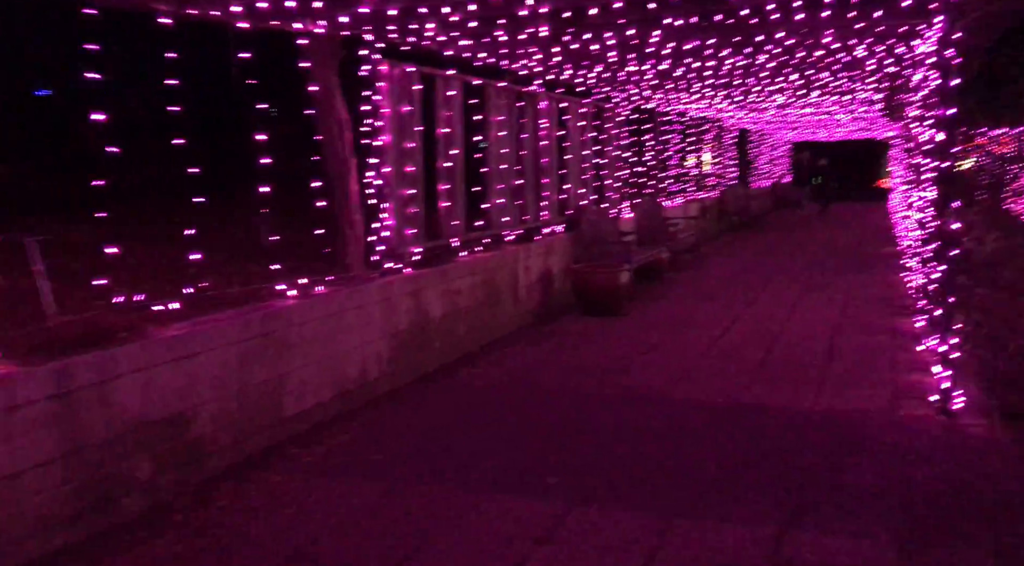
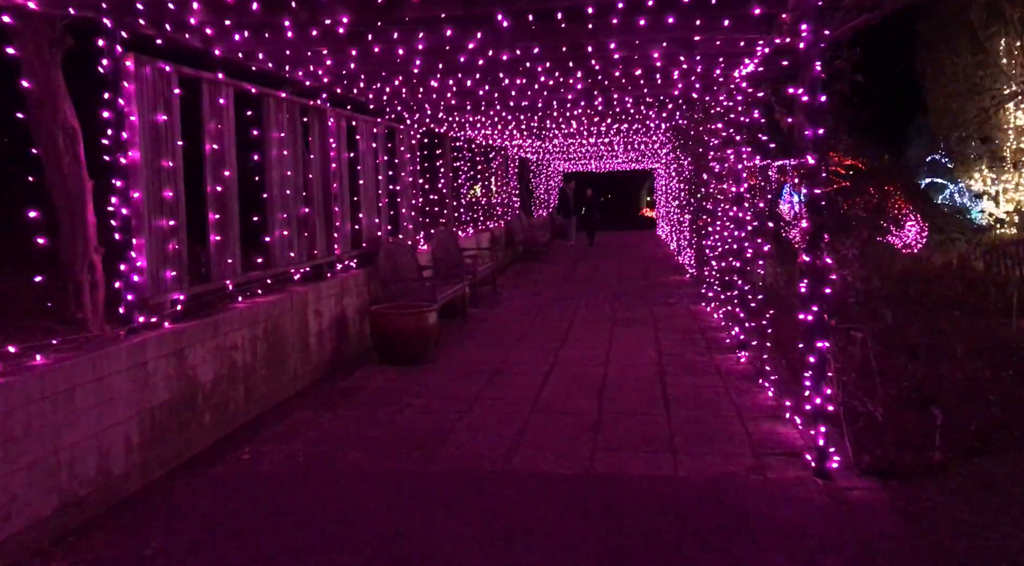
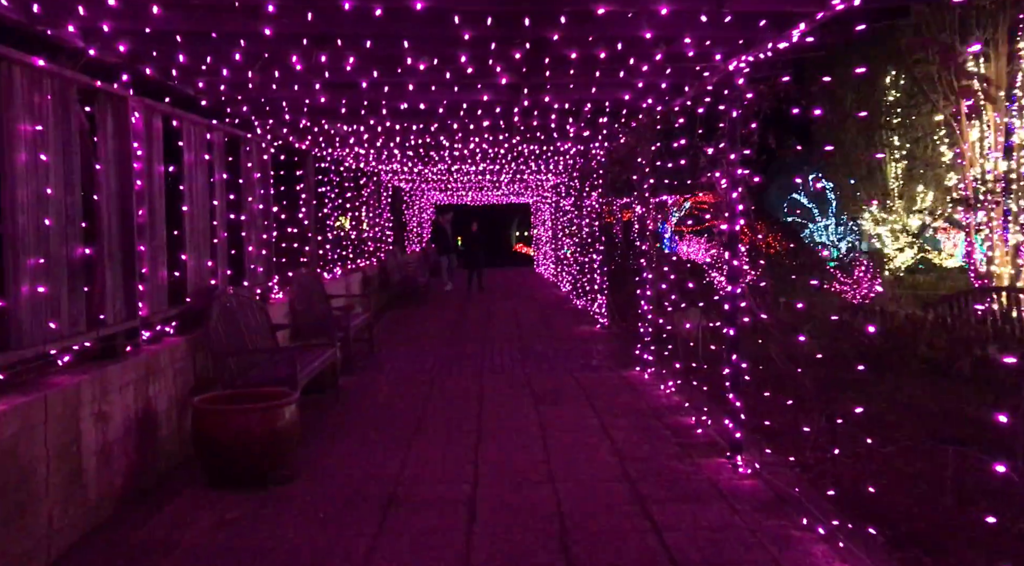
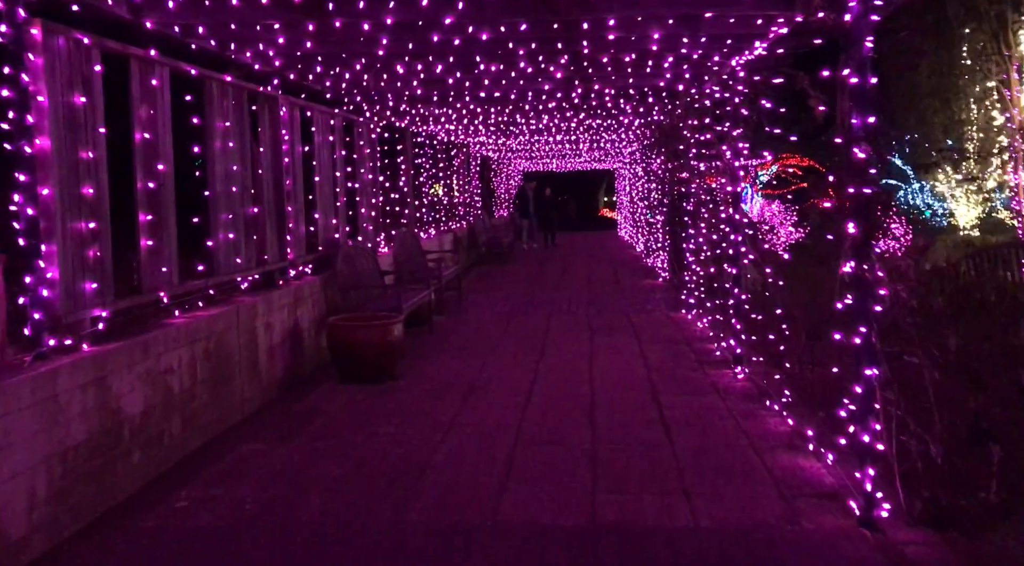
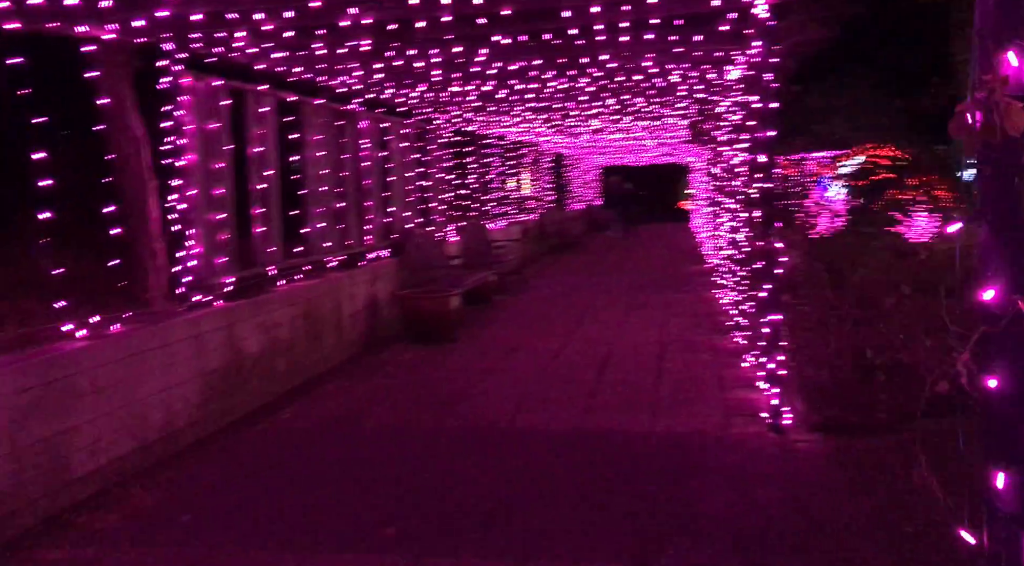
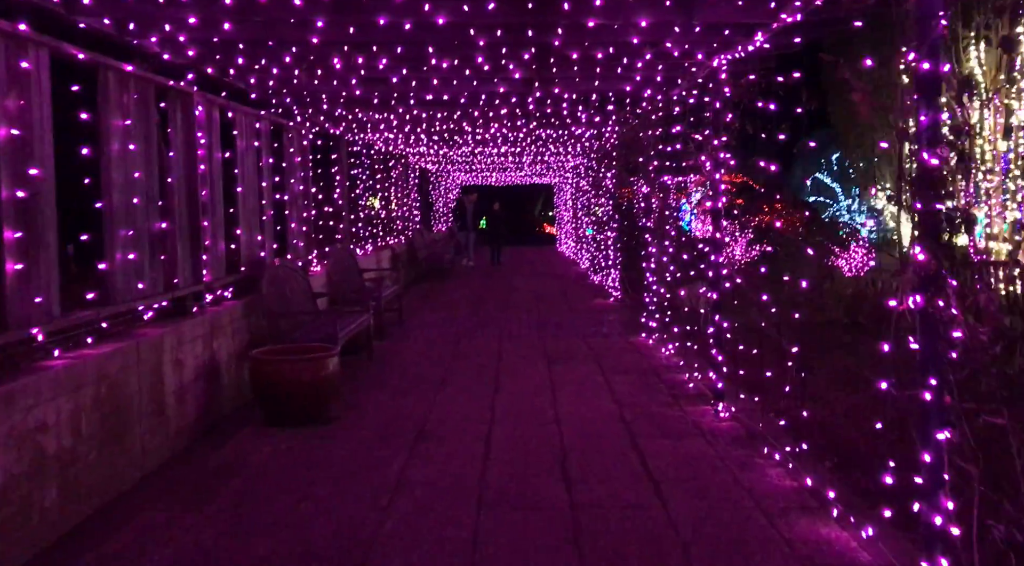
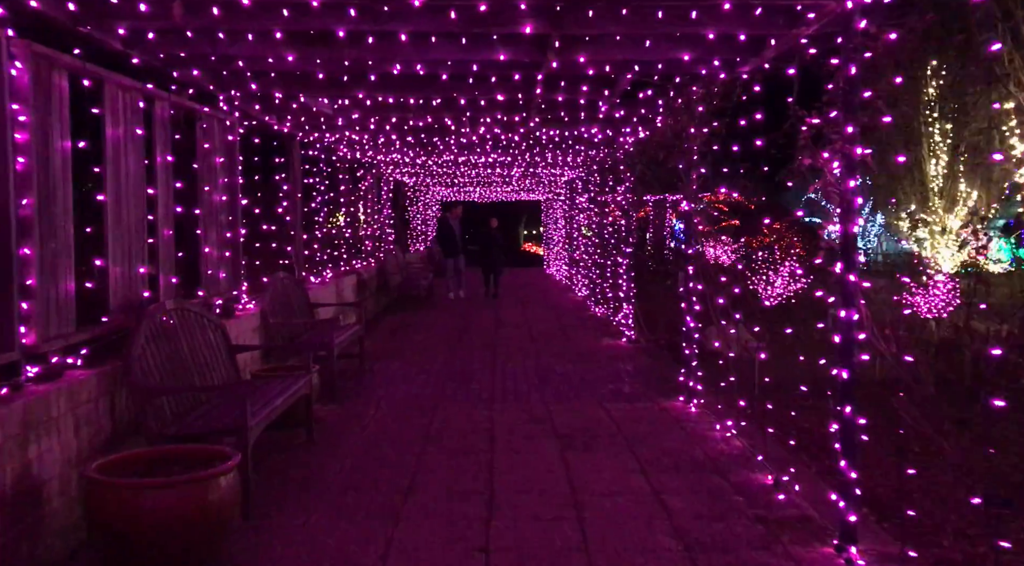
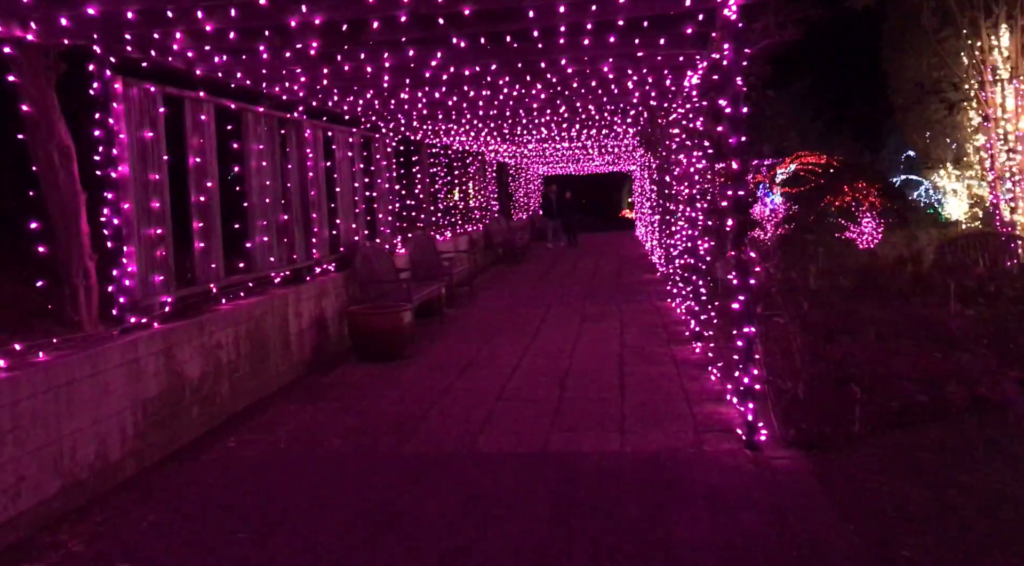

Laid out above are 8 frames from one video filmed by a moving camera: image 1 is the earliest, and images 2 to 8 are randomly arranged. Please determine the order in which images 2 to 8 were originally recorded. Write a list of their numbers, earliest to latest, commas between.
5, 8, 2, 4, 6, 3, 7
